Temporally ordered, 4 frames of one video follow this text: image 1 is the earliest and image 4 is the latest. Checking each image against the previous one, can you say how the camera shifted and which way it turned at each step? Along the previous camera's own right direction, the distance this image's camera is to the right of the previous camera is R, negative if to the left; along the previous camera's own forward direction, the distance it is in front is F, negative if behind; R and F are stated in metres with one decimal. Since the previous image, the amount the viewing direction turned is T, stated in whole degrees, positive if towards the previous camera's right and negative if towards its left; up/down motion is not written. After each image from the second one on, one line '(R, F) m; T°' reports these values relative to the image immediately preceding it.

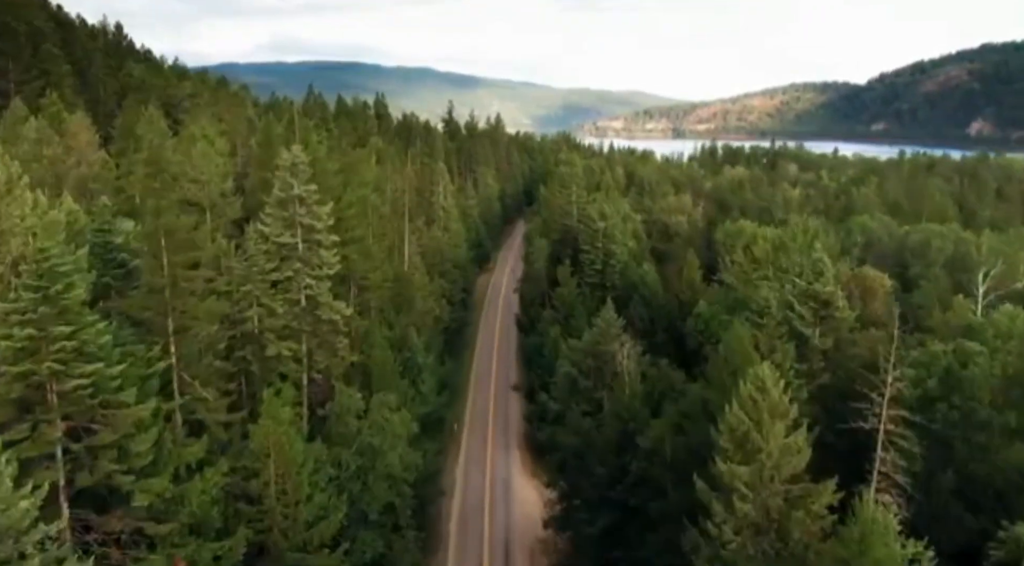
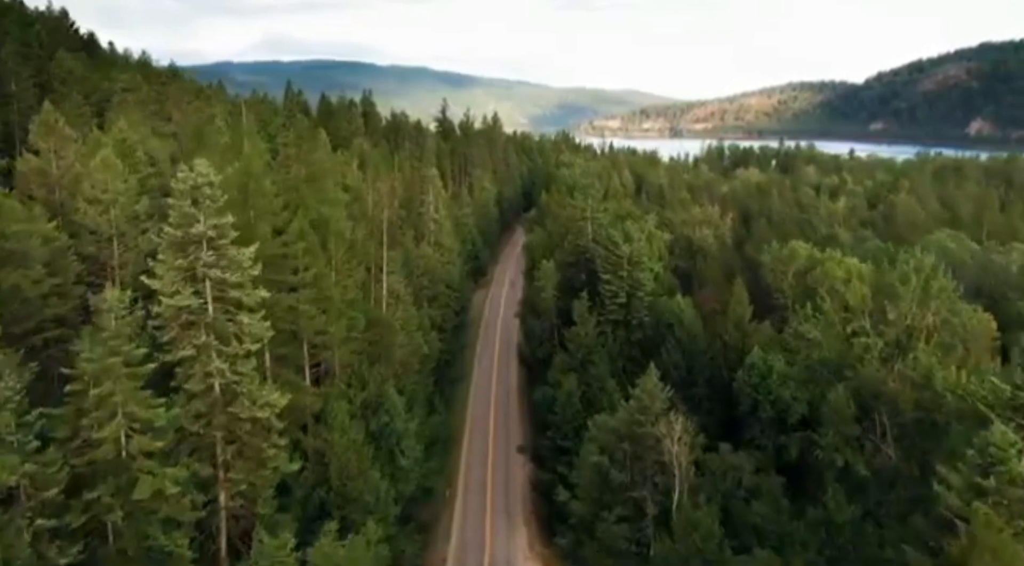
(-0.5, +11.3) m; 0°
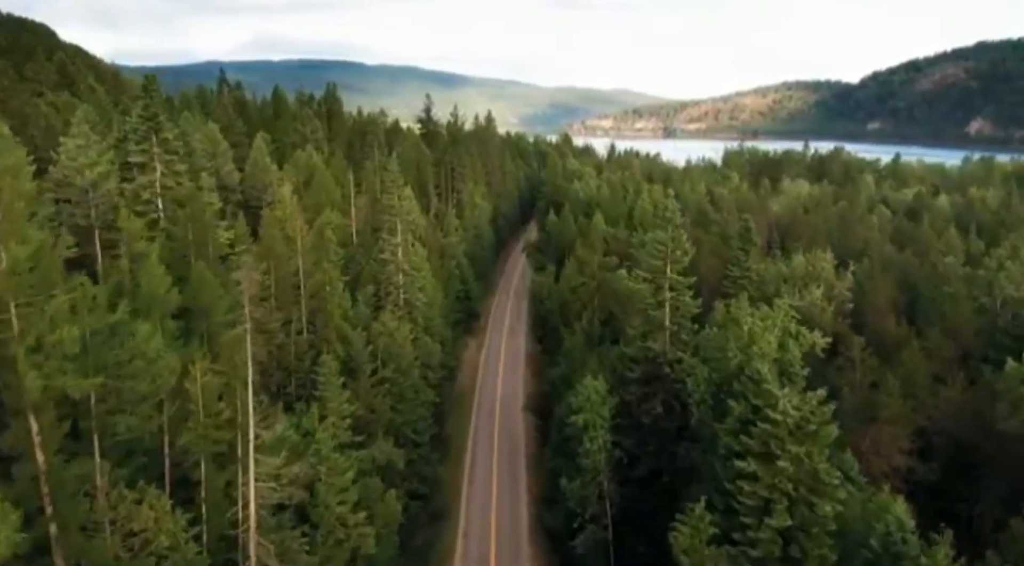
(-1.1, +26.3) m; +1°
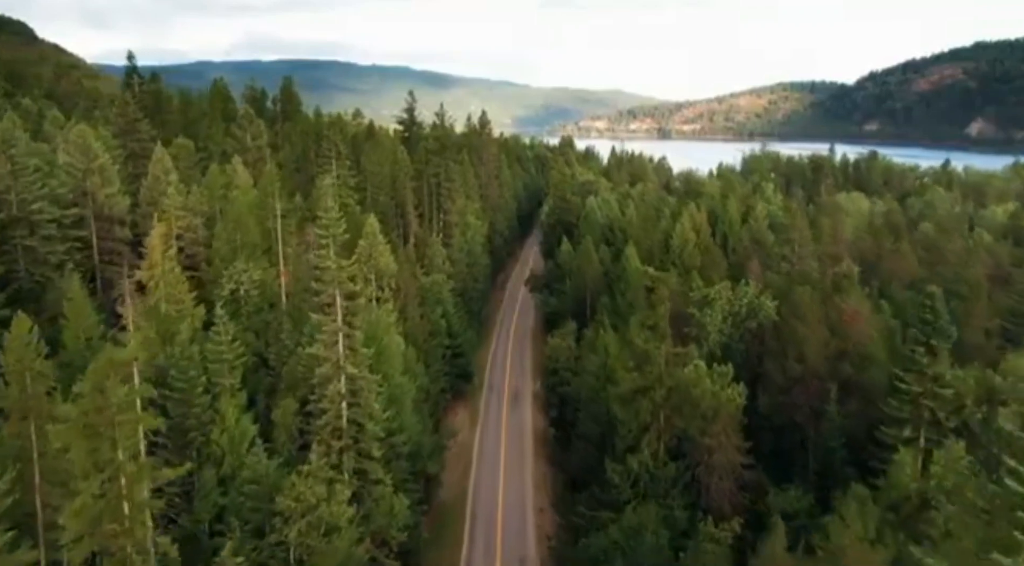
(-1.0, +21.9) m; +1°
